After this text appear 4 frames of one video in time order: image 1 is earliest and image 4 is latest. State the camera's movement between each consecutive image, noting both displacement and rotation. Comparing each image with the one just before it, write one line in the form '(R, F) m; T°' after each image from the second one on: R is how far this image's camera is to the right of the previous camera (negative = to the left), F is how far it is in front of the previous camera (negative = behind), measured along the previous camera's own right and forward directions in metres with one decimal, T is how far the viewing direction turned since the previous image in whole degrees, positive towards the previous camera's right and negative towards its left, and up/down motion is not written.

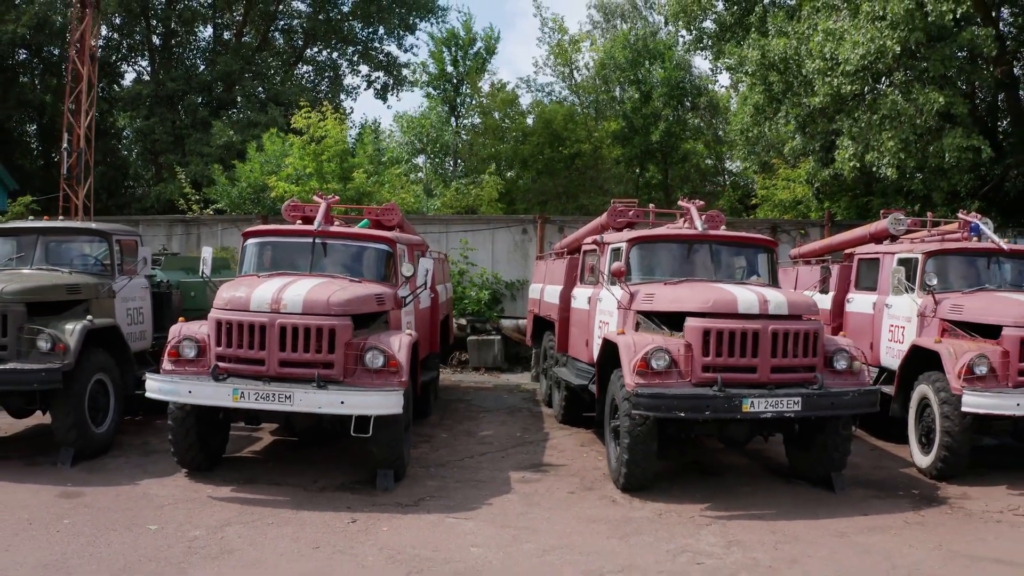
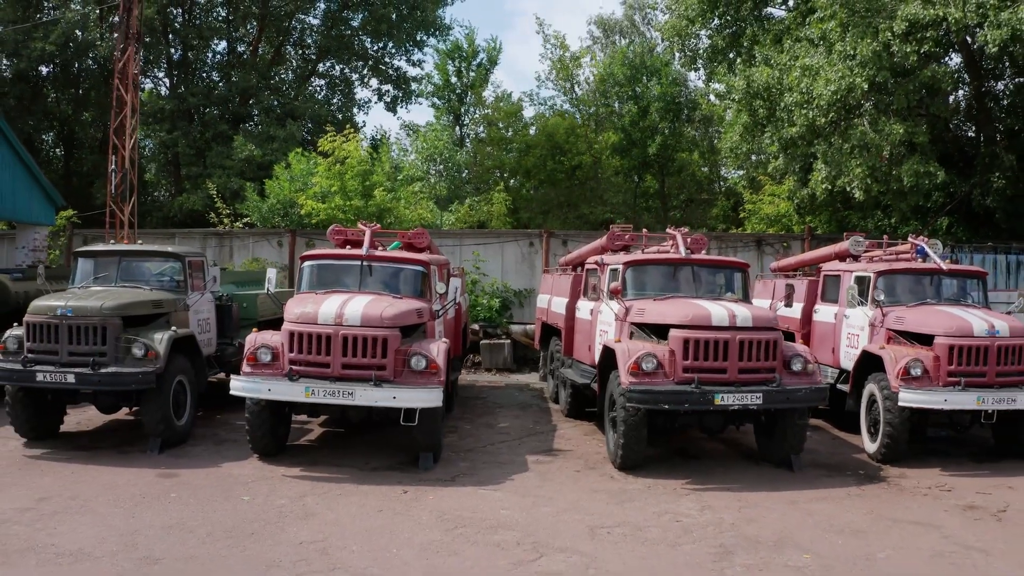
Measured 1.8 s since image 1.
(-0.2, -1.3) m; 0°
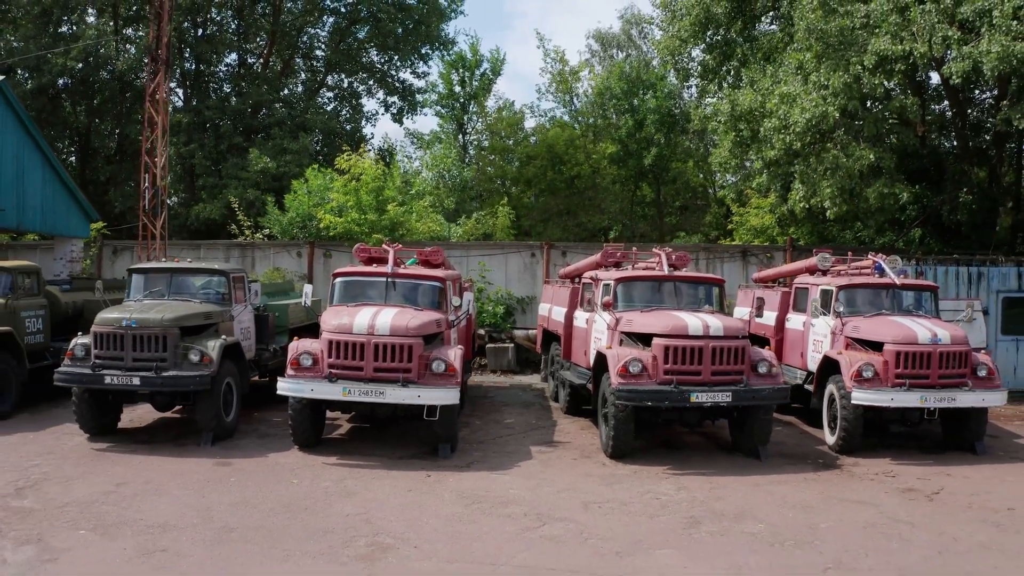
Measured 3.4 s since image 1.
(-0.1, -1.2) m; 0°
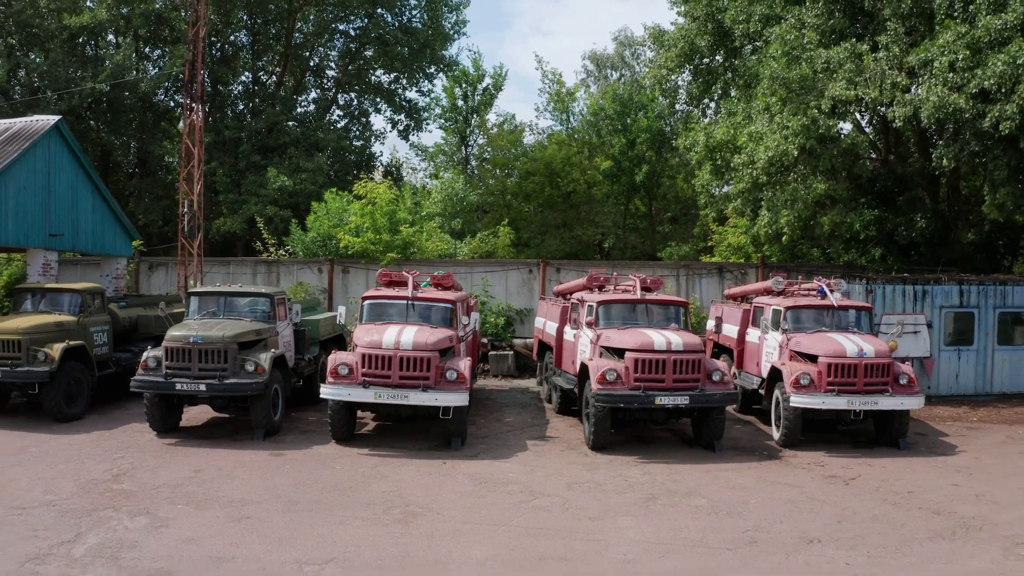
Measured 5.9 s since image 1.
(0.0, -1.9) m; 0°
